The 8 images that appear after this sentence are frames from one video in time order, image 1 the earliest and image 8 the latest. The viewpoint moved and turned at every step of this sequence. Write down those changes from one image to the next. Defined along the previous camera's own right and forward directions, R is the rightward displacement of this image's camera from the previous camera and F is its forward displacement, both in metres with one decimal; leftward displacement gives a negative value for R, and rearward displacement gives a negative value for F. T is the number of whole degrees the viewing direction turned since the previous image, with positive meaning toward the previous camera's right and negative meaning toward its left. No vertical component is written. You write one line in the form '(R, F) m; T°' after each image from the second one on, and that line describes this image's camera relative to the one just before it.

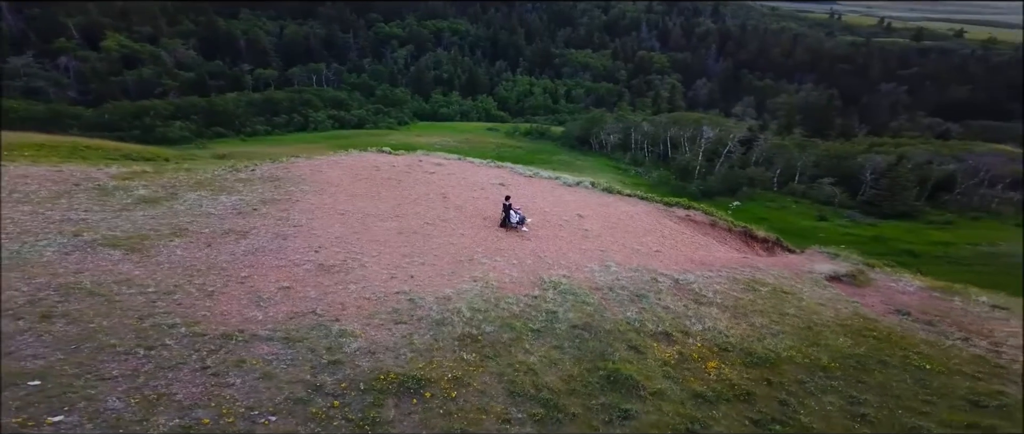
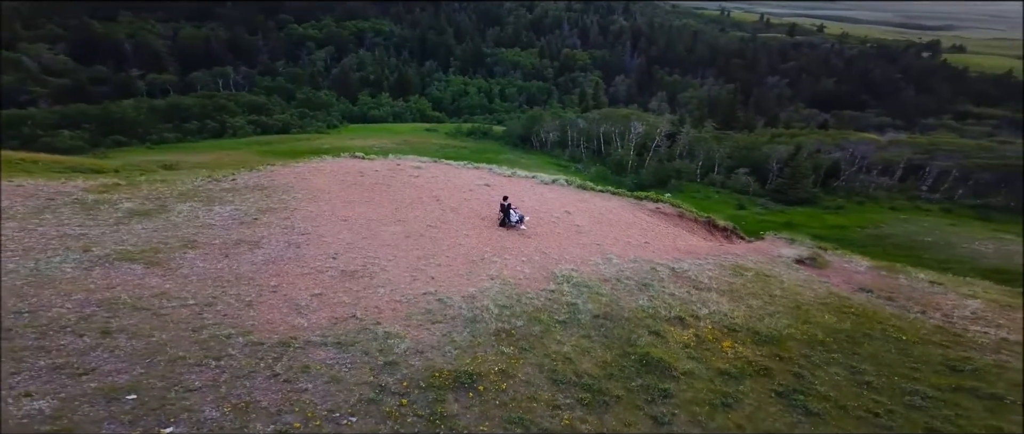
(-2.5, -0.7) m; +7°
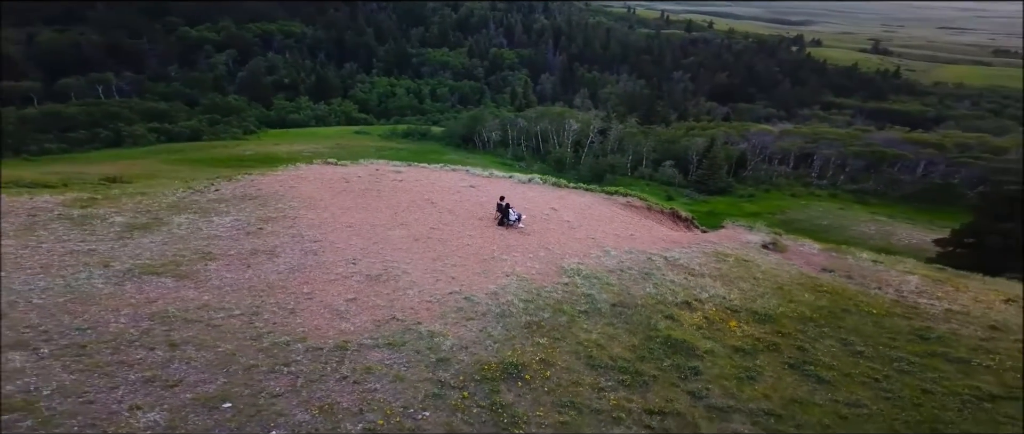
(-2.4, -0.7) m; +7°
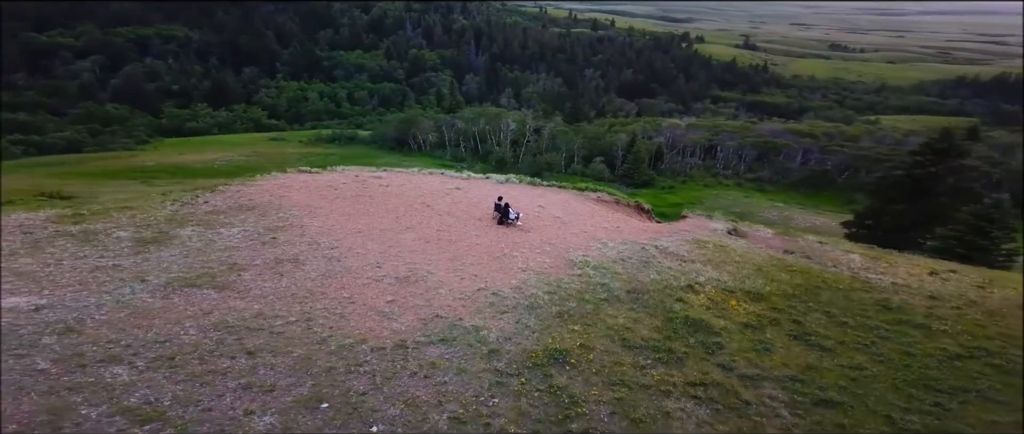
(-2.7, -0.9) m; +7°
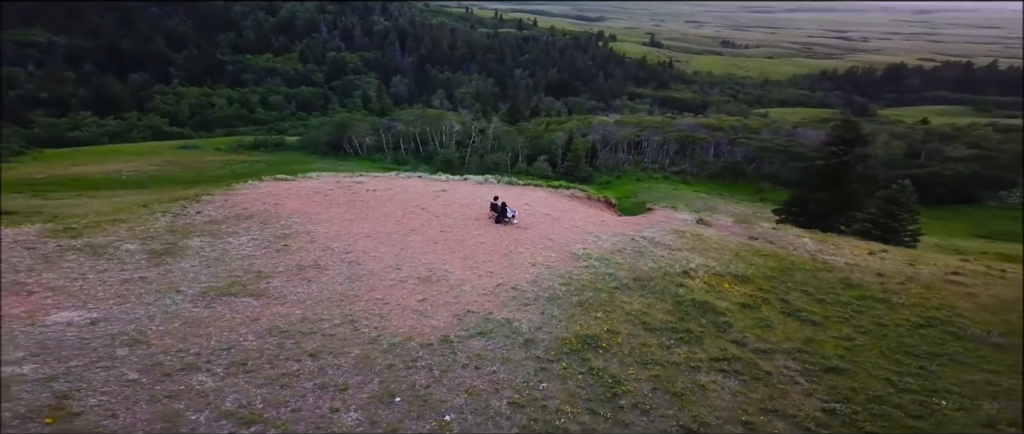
(-2.4, -0.8) m; +6°
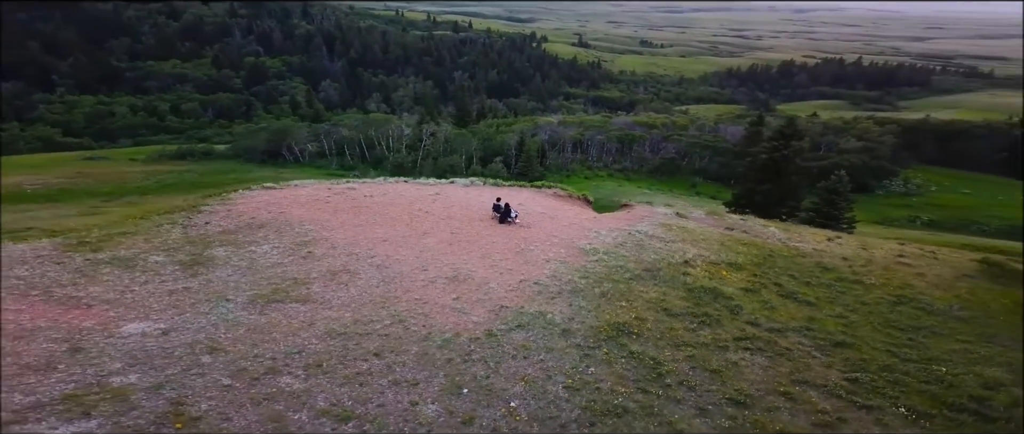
(-2.3, -0.8) m; +5°
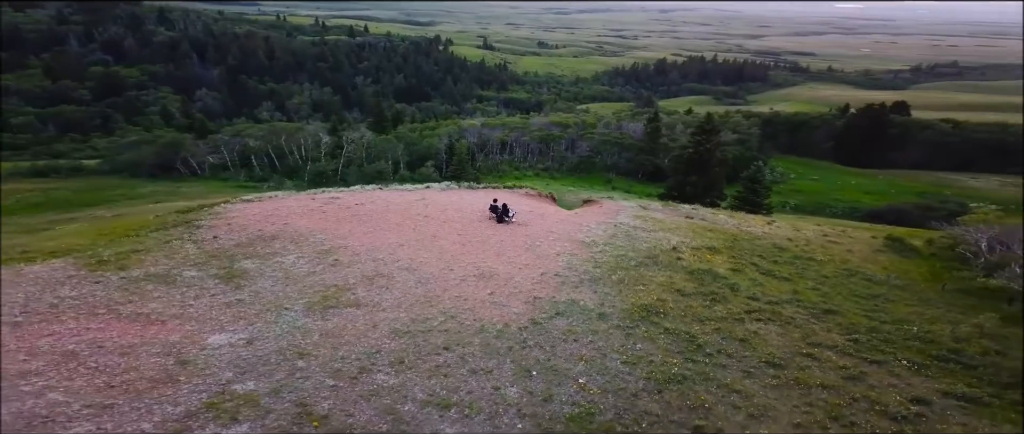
(-3.0, -1.1) m; +7°
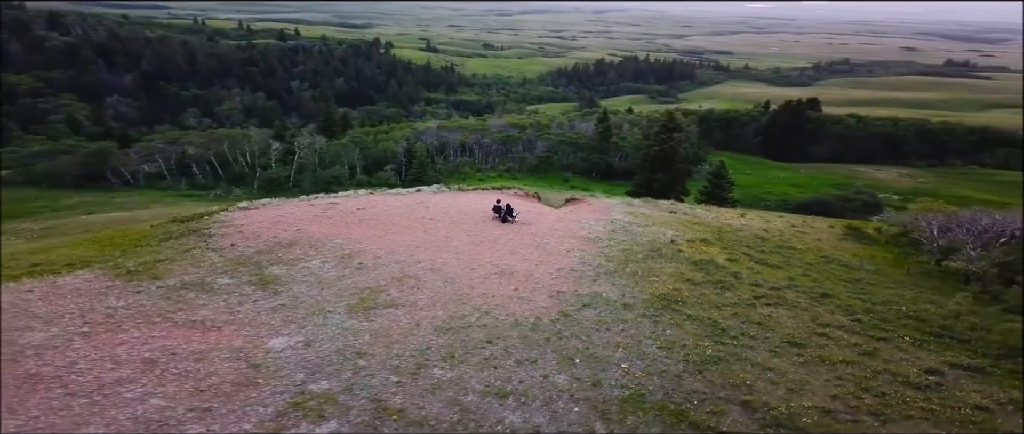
(-1.9, -0.8) m; +4°
